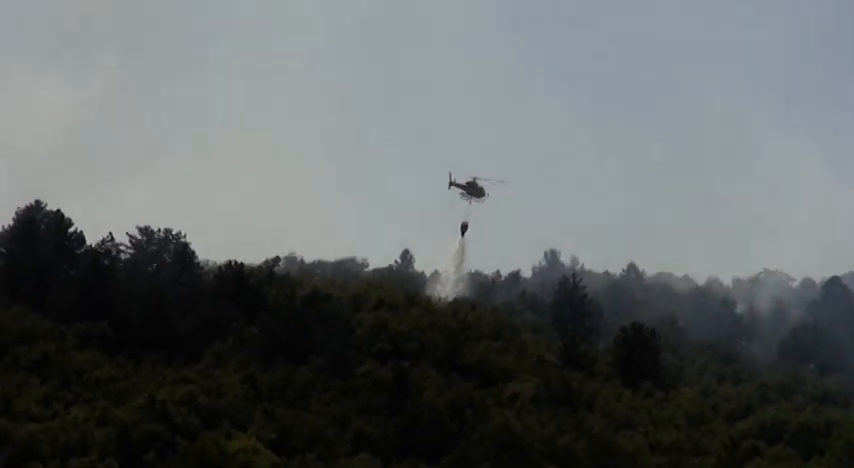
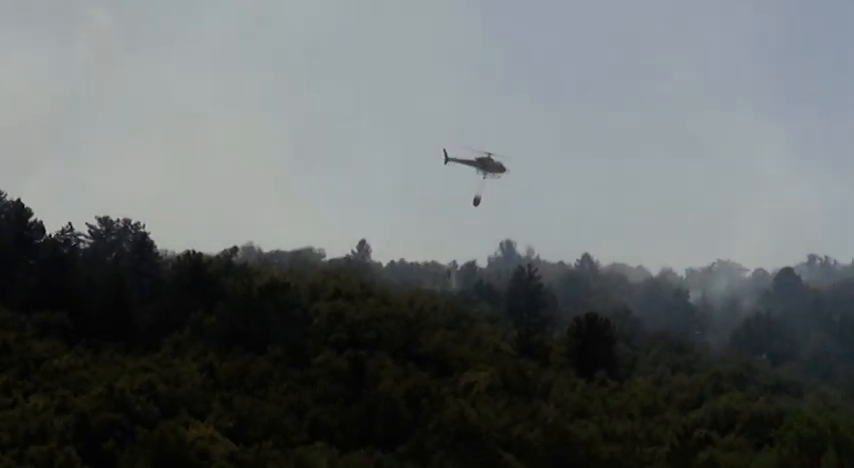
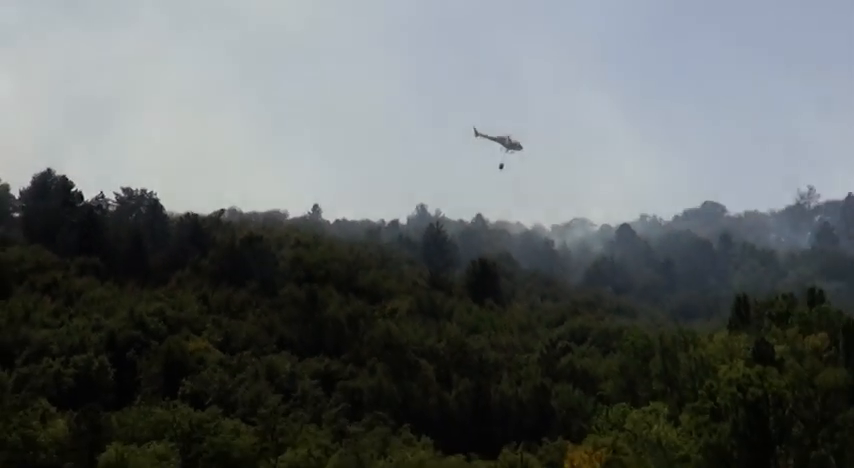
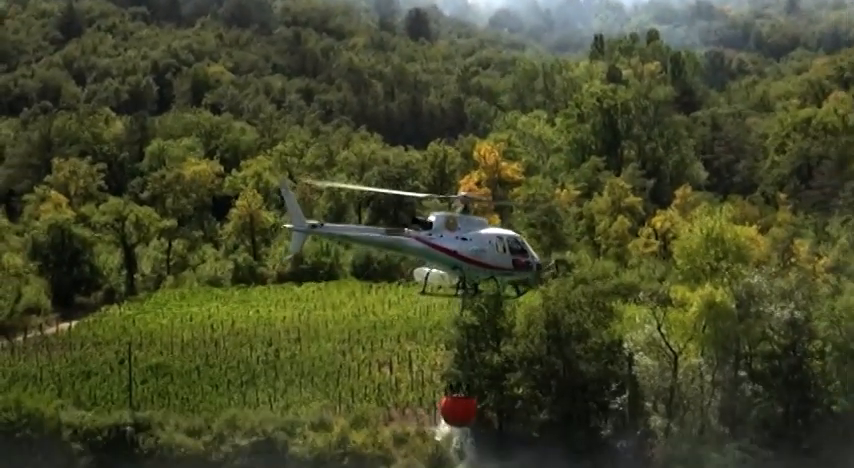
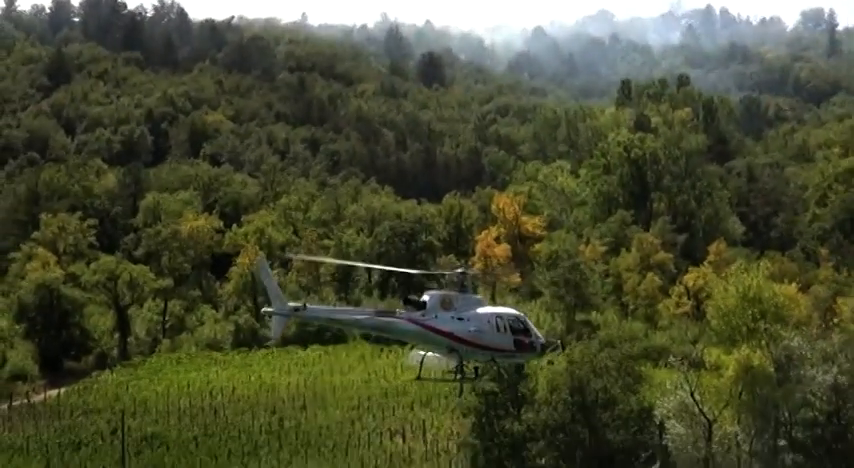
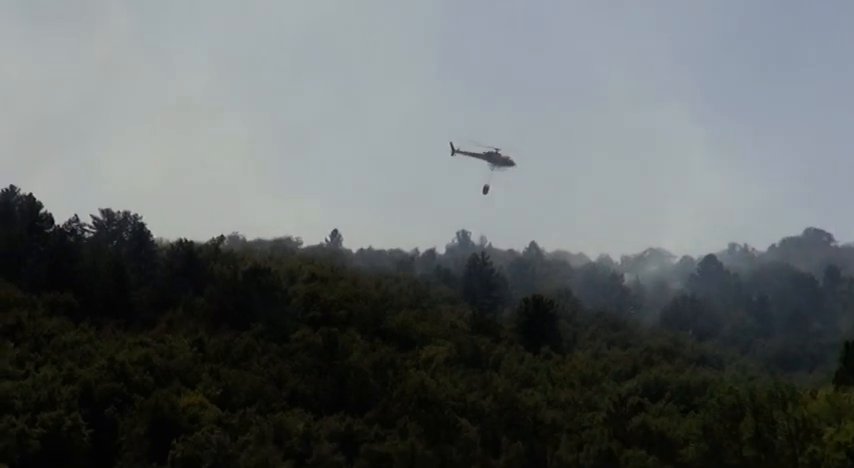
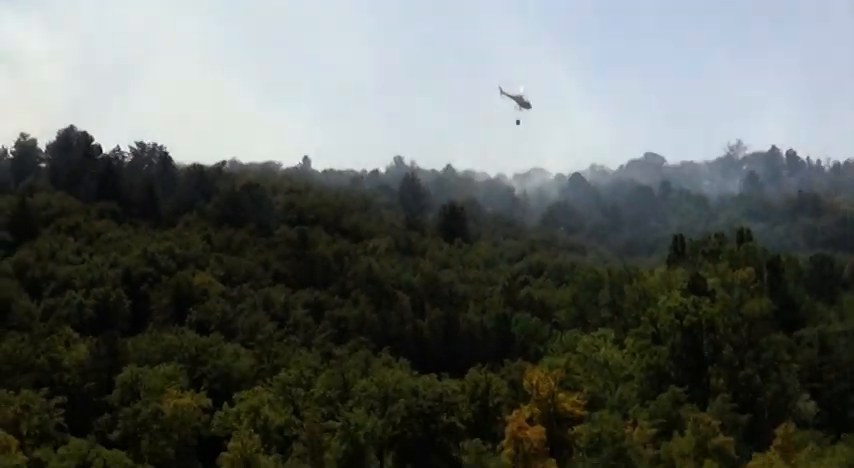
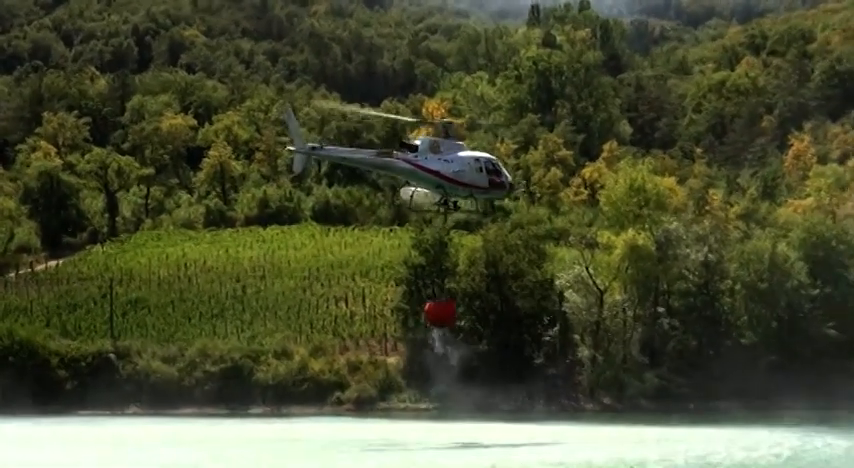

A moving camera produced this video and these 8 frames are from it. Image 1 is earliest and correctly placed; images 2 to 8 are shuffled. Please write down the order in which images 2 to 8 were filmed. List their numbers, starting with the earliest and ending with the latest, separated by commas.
2, 6, 3, 7, 5, 4, 8
